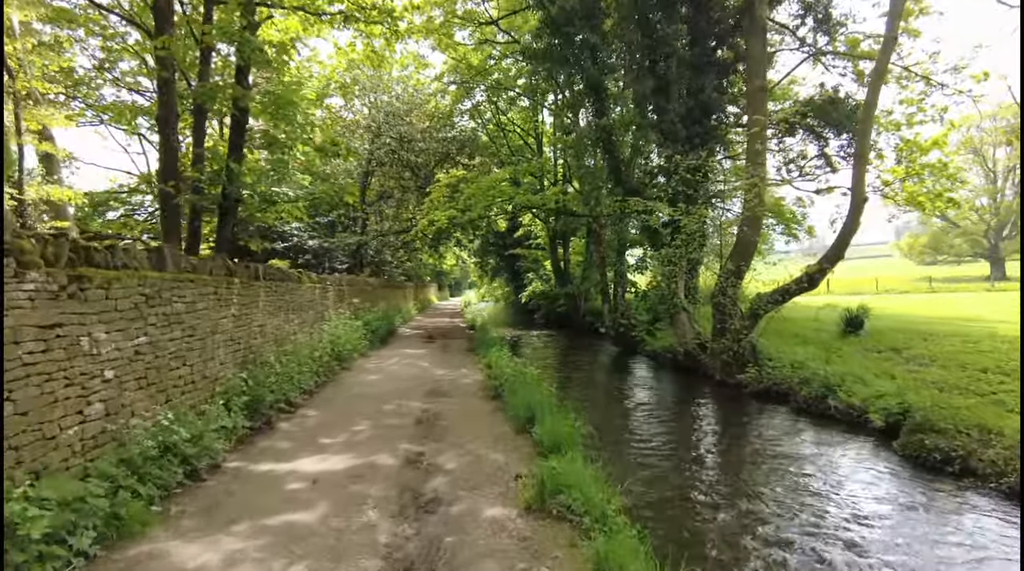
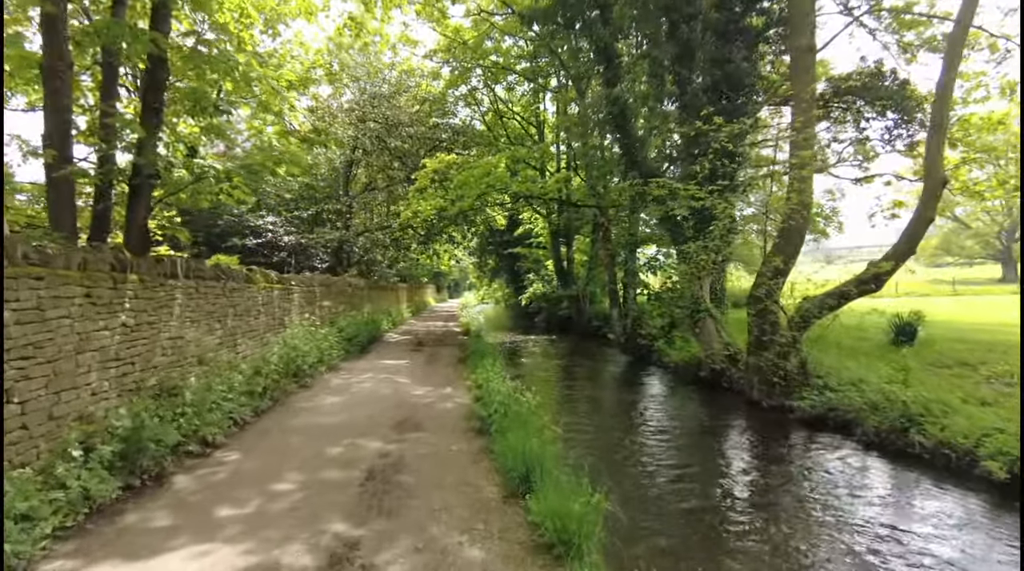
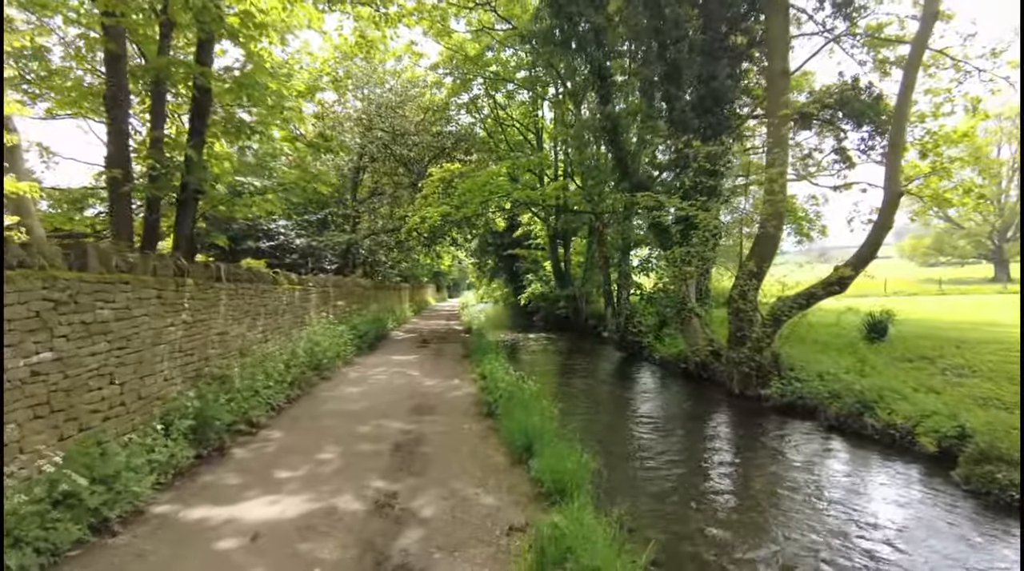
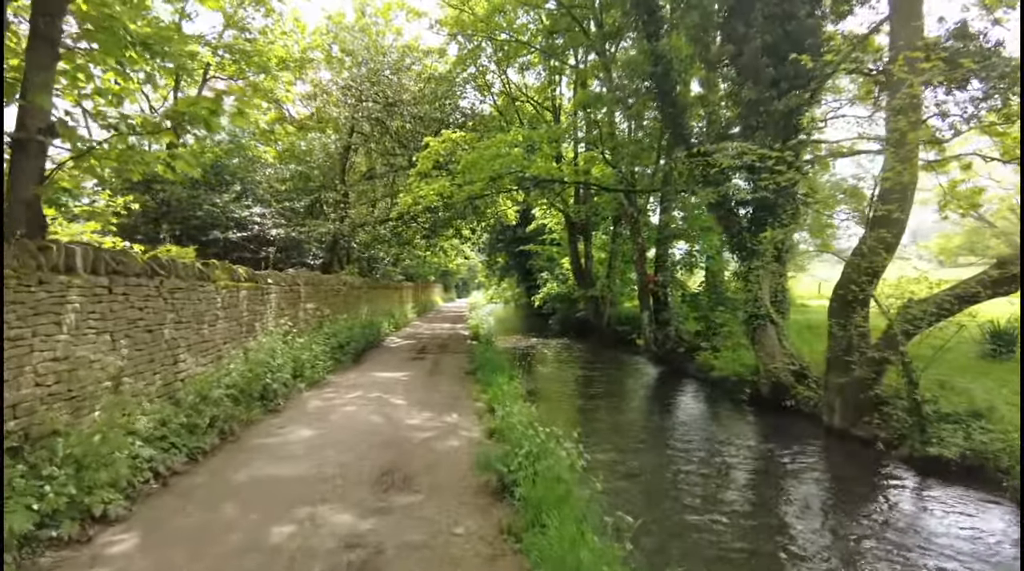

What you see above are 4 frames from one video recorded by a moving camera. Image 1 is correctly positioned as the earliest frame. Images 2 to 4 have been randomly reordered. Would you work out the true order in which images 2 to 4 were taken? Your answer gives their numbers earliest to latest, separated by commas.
3, 2, 4
